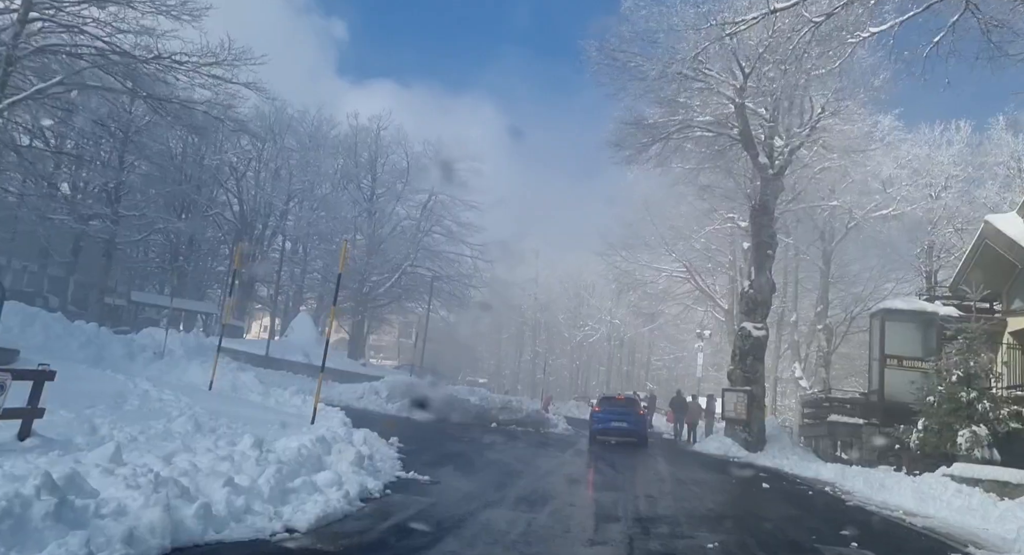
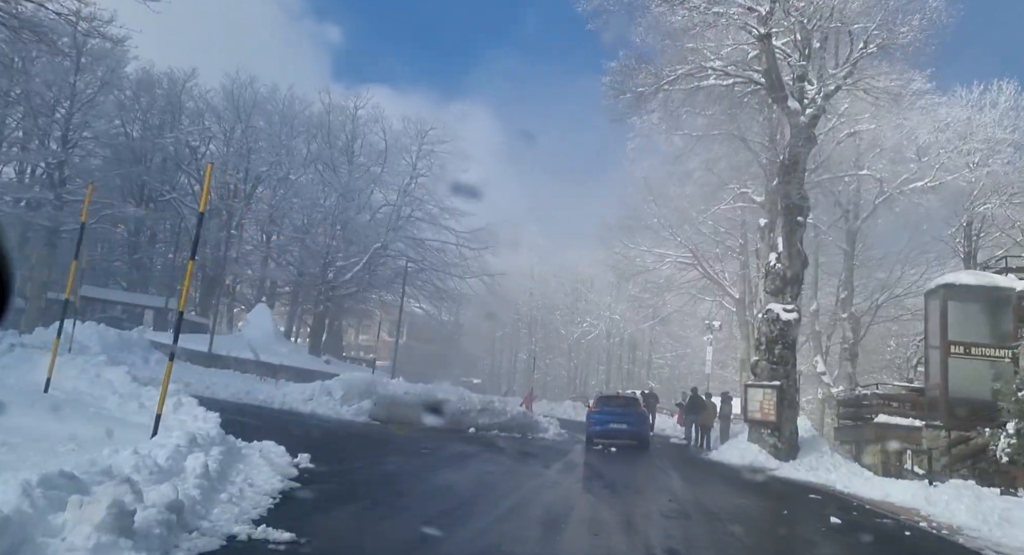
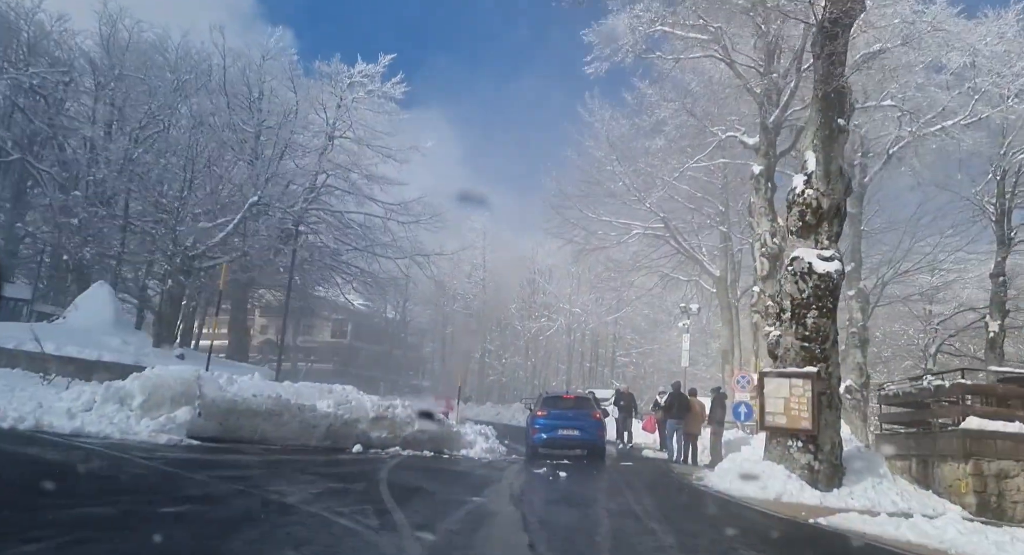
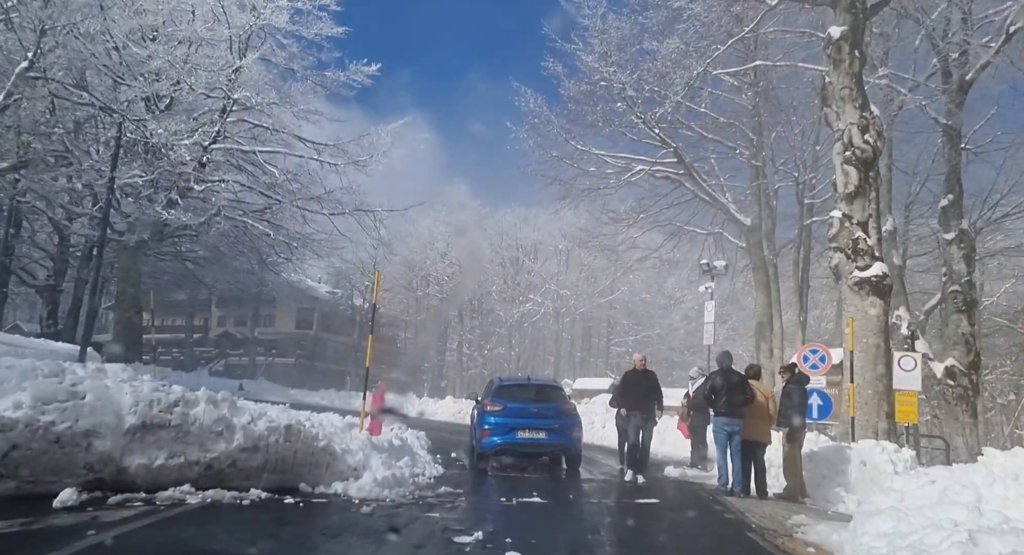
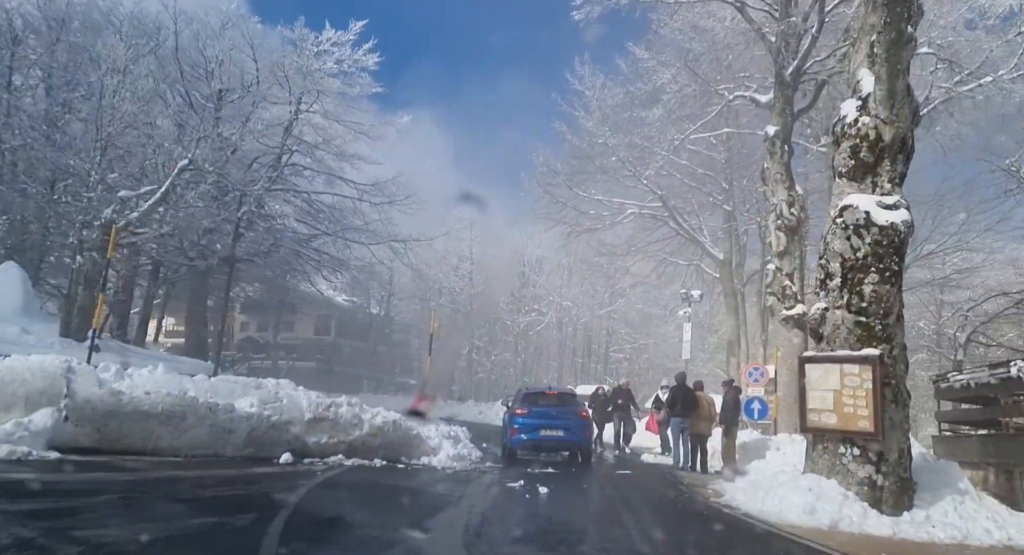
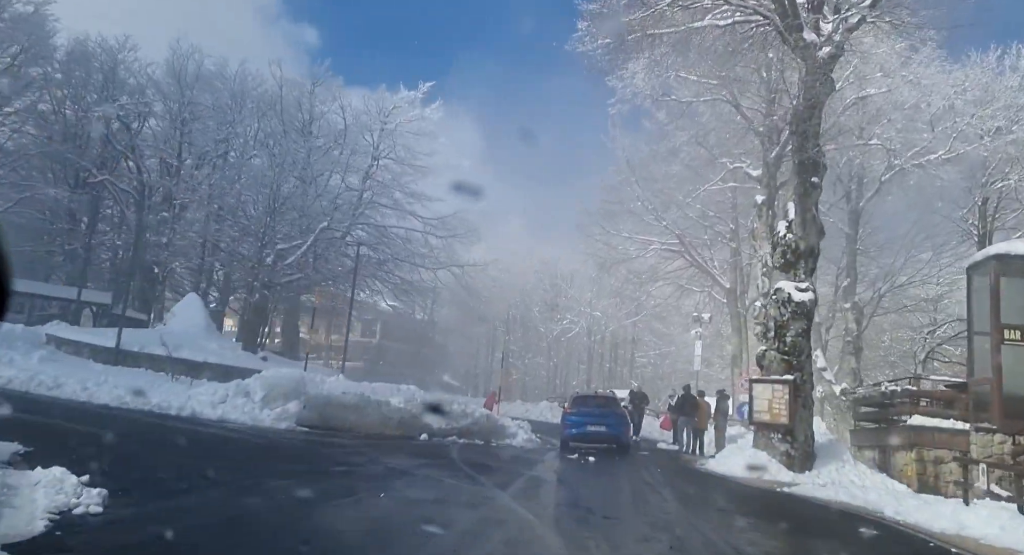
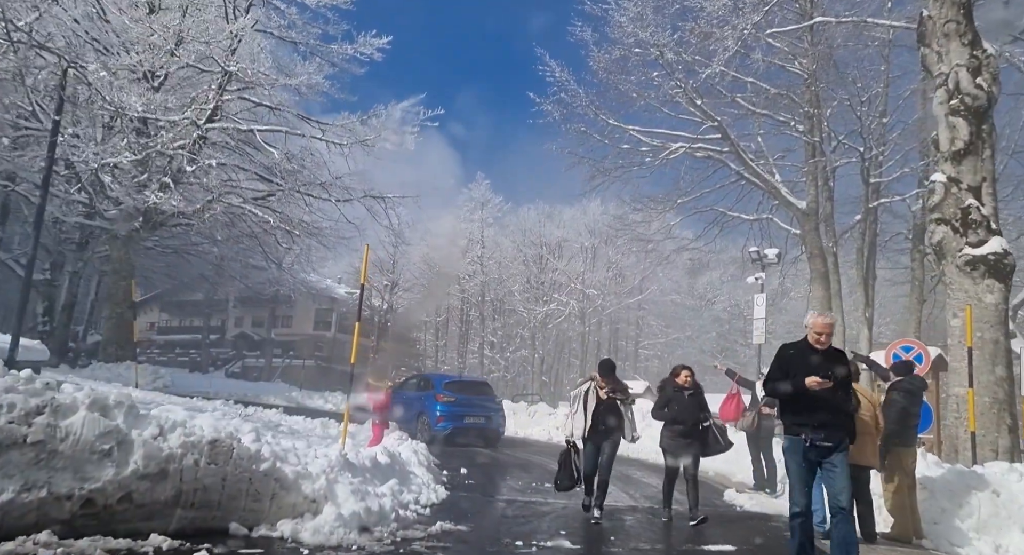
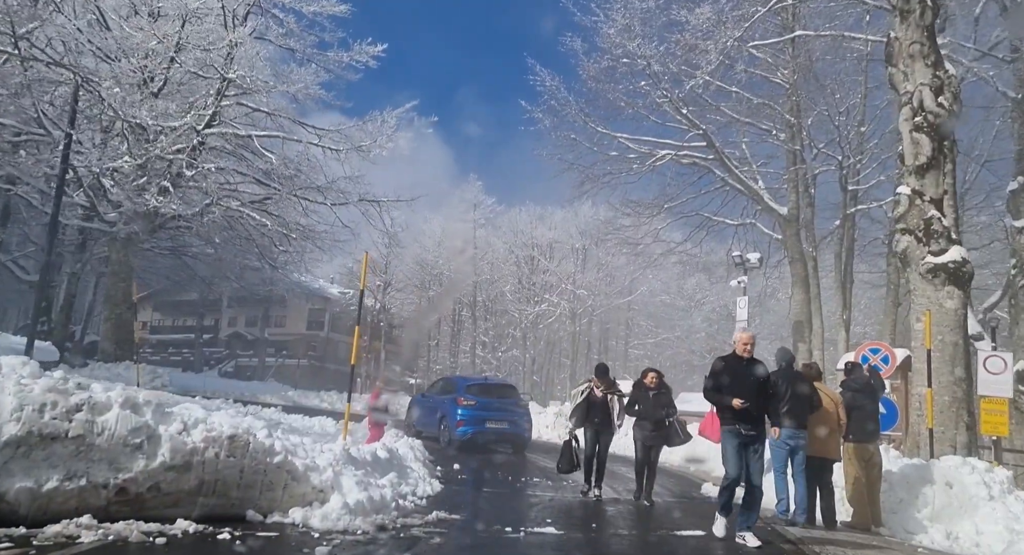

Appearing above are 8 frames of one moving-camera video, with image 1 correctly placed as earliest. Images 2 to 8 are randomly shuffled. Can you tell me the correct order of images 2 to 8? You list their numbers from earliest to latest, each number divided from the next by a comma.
2, 6, 3, 5, 4, 8, 7
